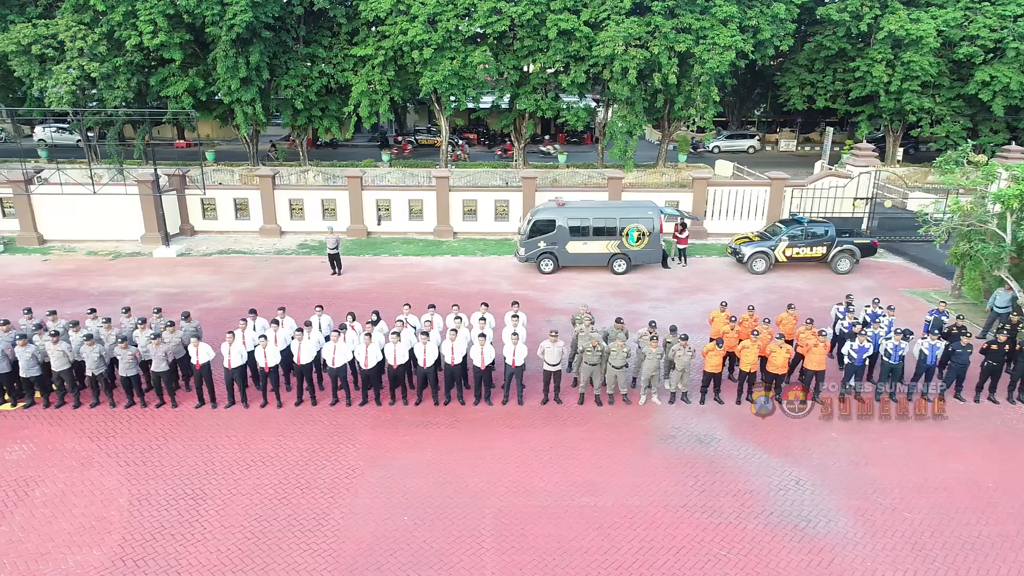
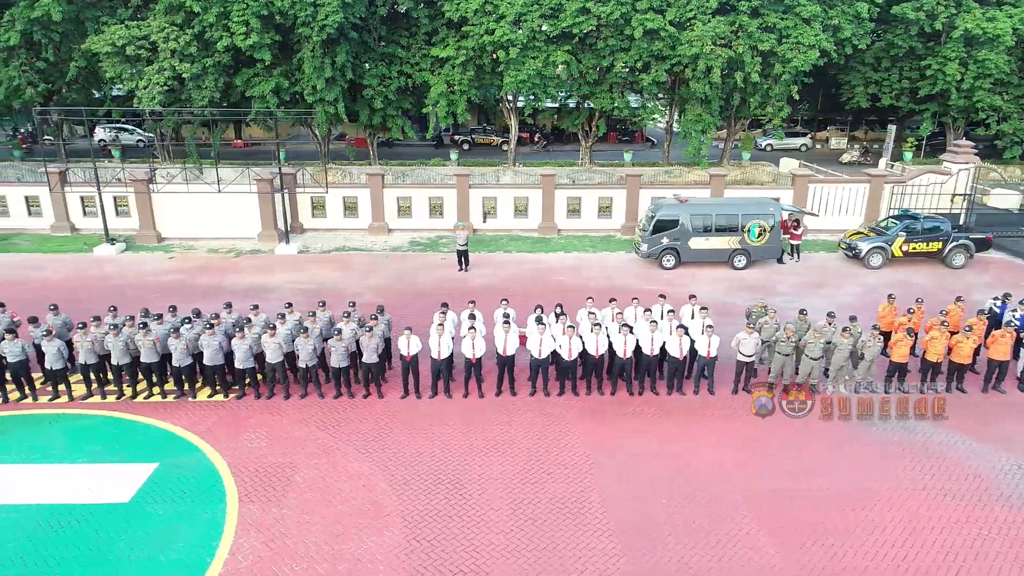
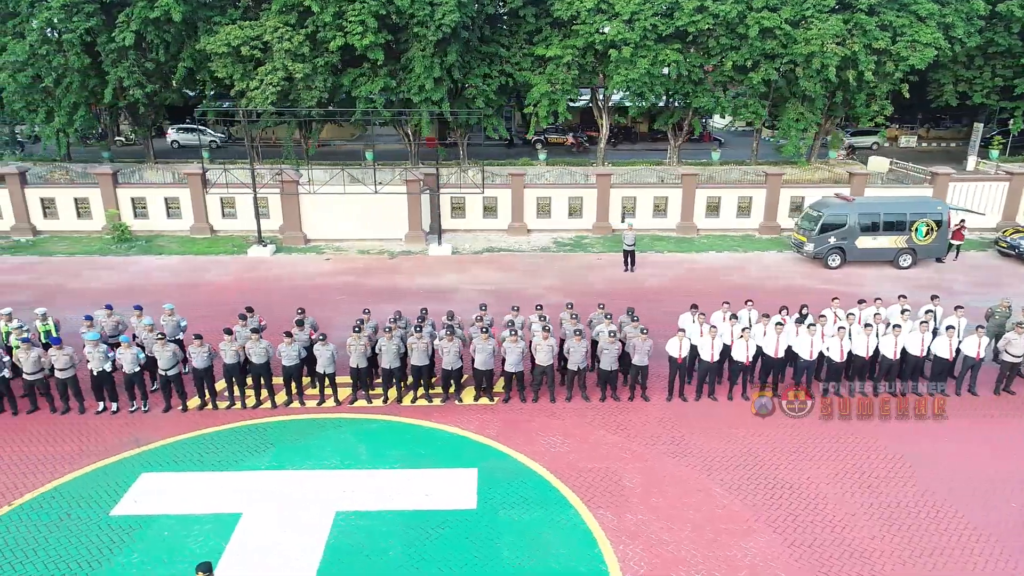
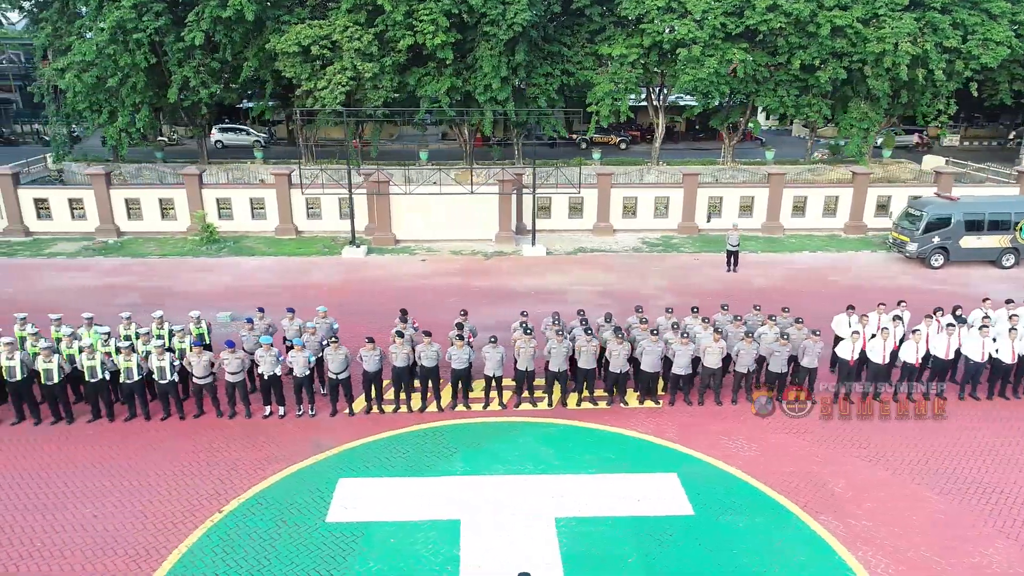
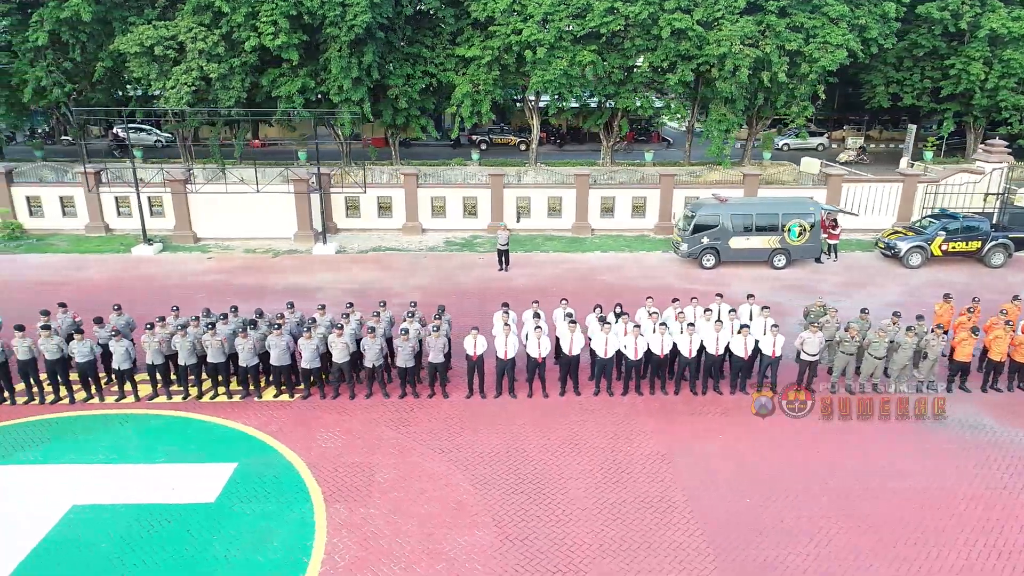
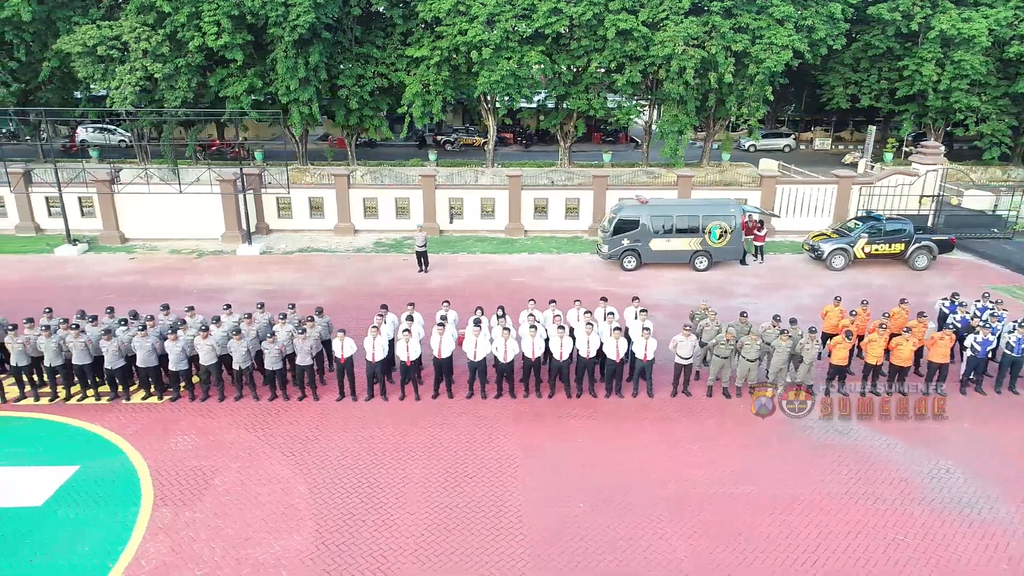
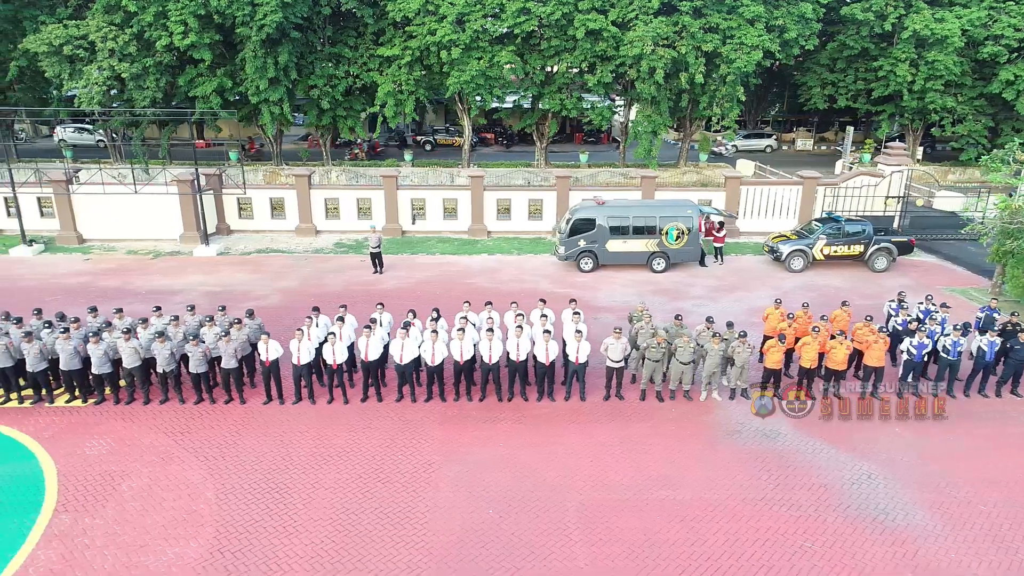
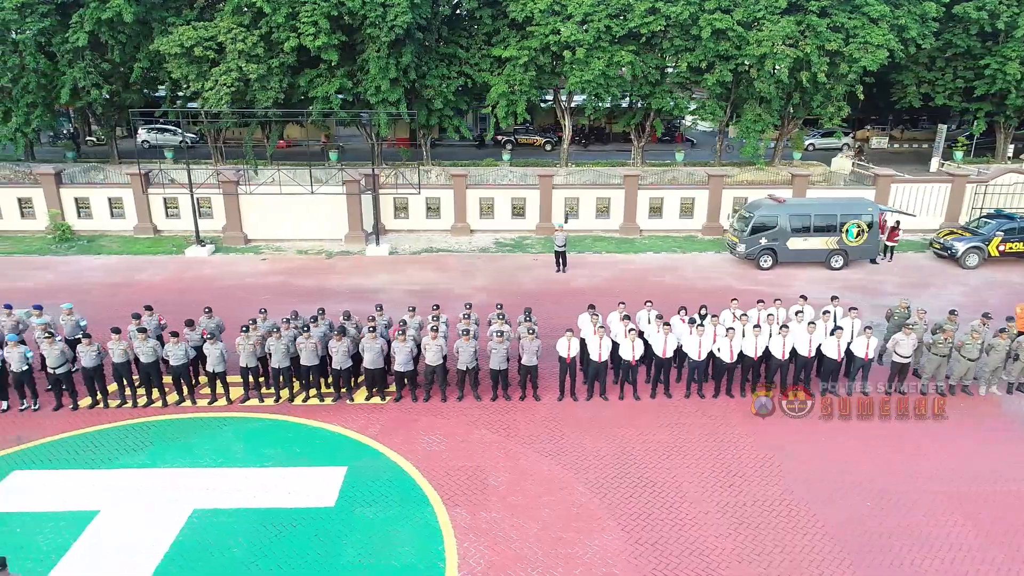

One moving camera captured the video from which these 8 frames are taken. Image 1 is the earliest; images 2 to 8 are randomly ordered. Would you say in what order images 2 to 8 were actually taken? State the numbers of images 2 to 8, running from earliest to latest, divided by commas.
7, 6, 2, 5, 8, 3, 4
